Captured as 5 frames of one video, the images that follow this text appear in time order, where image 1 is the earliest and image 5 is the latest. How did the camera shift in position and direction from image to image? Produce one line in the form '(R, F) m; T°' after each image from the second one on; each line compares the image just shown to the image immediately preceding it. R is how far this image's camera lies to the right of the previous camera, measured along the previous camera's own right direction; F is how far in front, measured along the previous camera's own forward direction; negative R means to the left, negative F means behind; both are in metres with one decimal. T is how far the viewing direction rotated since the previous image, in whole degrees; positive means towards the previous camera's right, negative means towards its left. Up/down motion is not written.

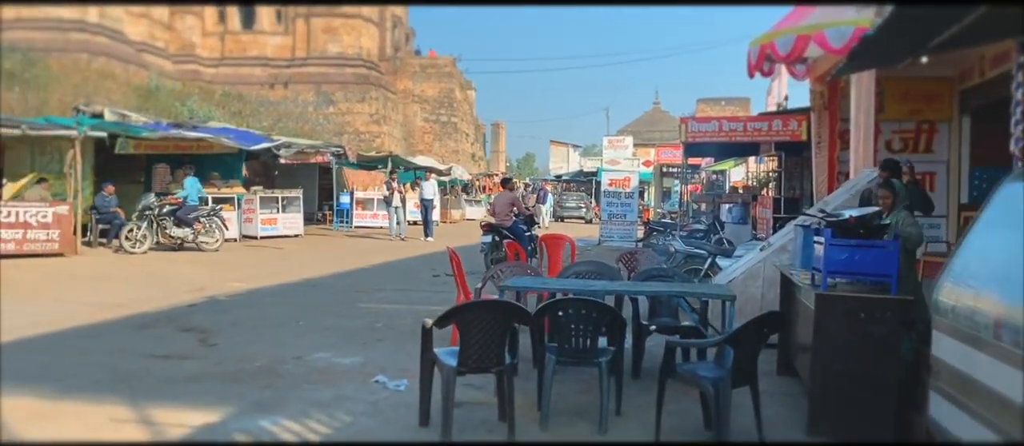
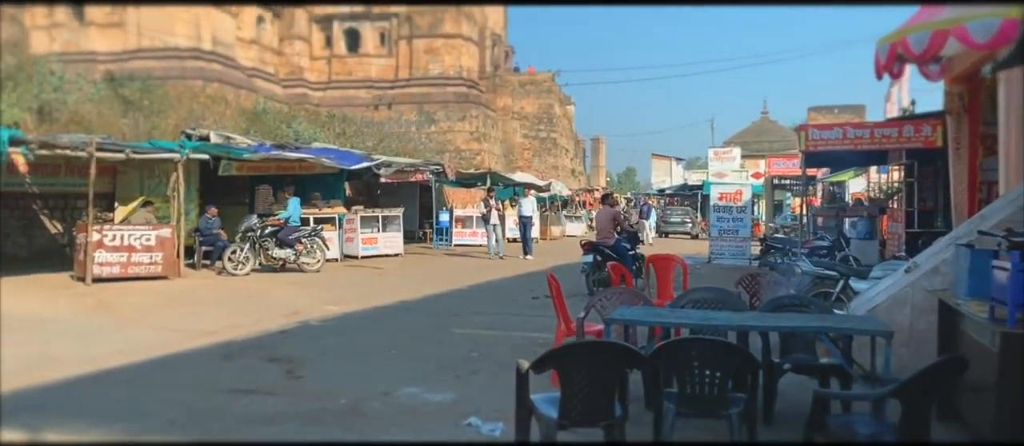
(0.0, +0.6) m; -7°
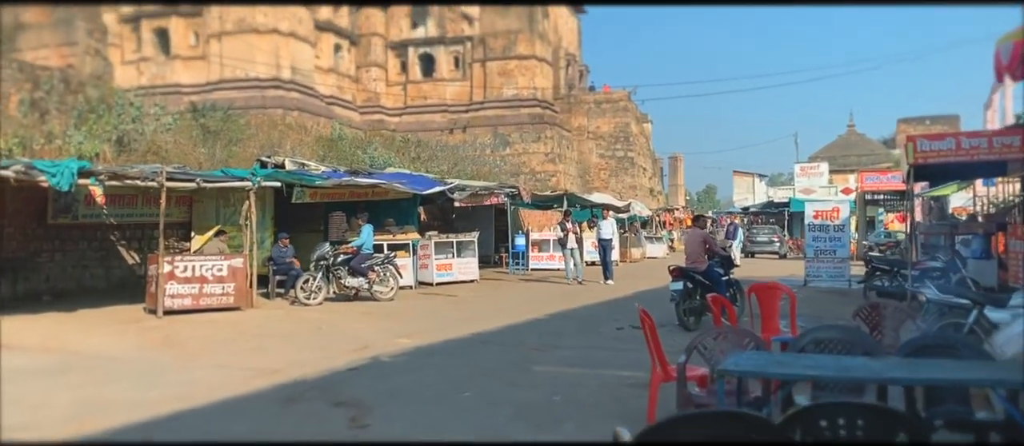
(-0.1, +0.6) m; -5°
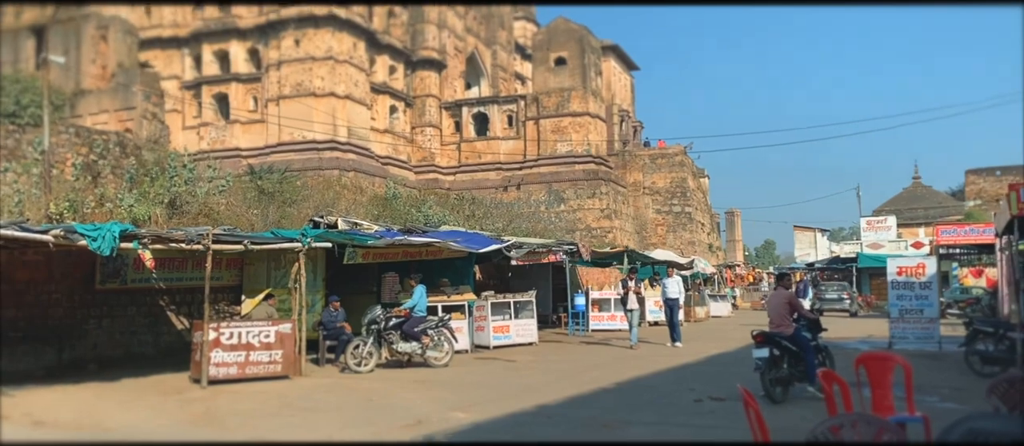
(-0.1, +0.6) m; -4°
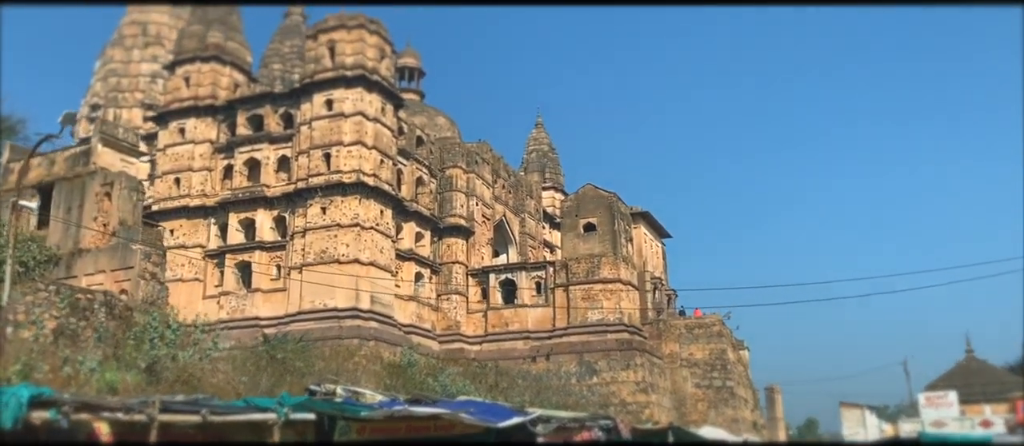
(+0.1, +1.8) m; -2°
